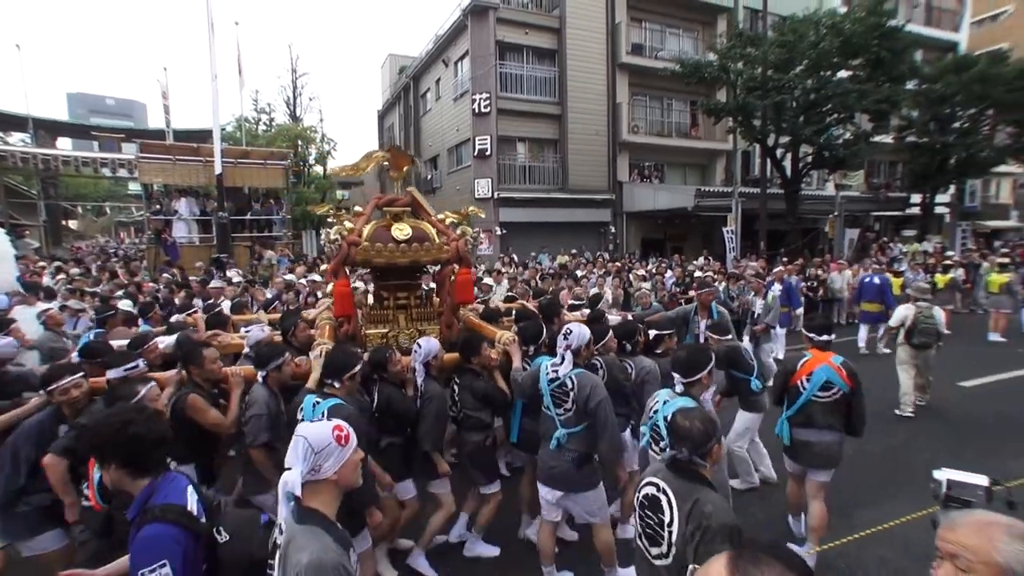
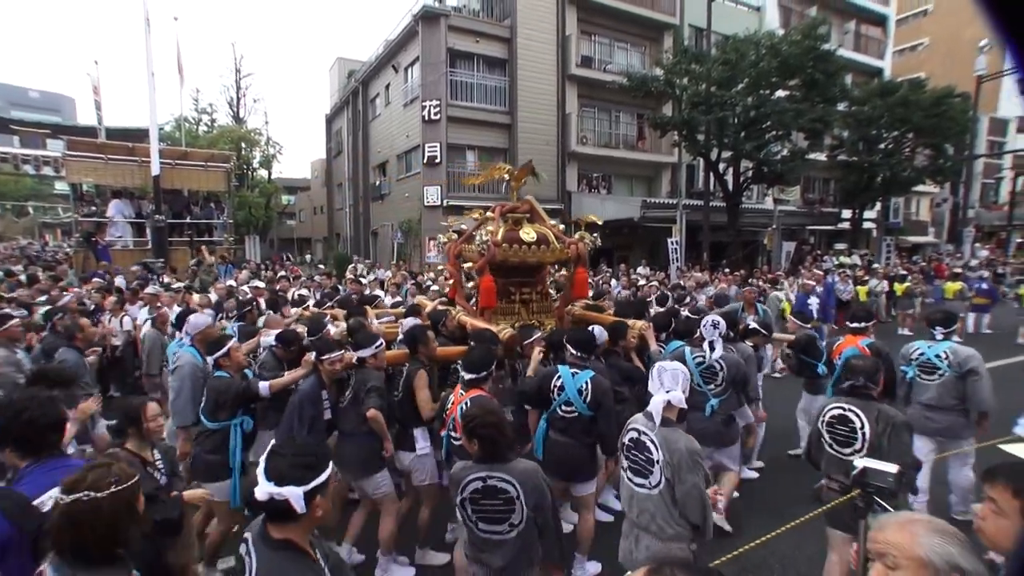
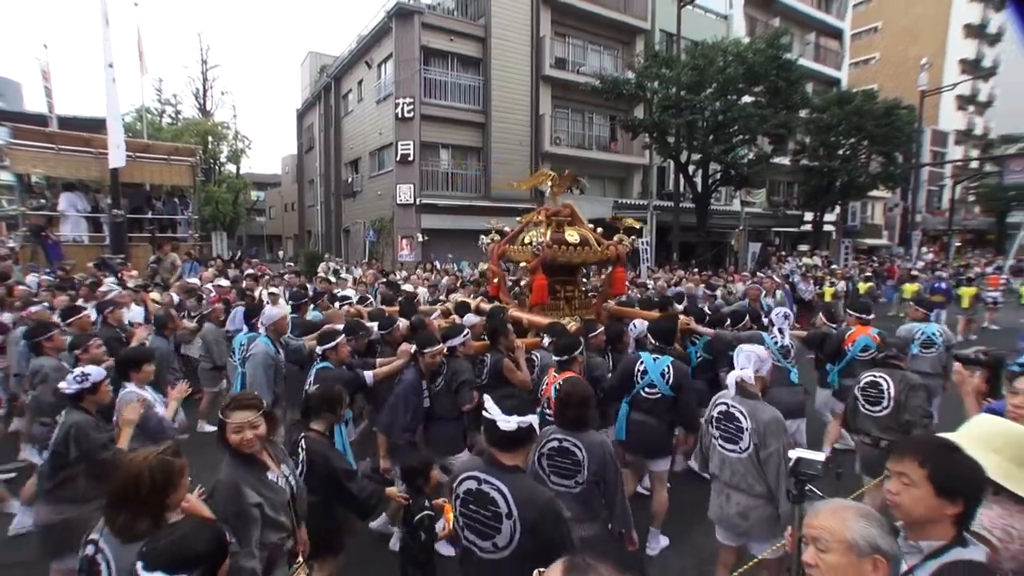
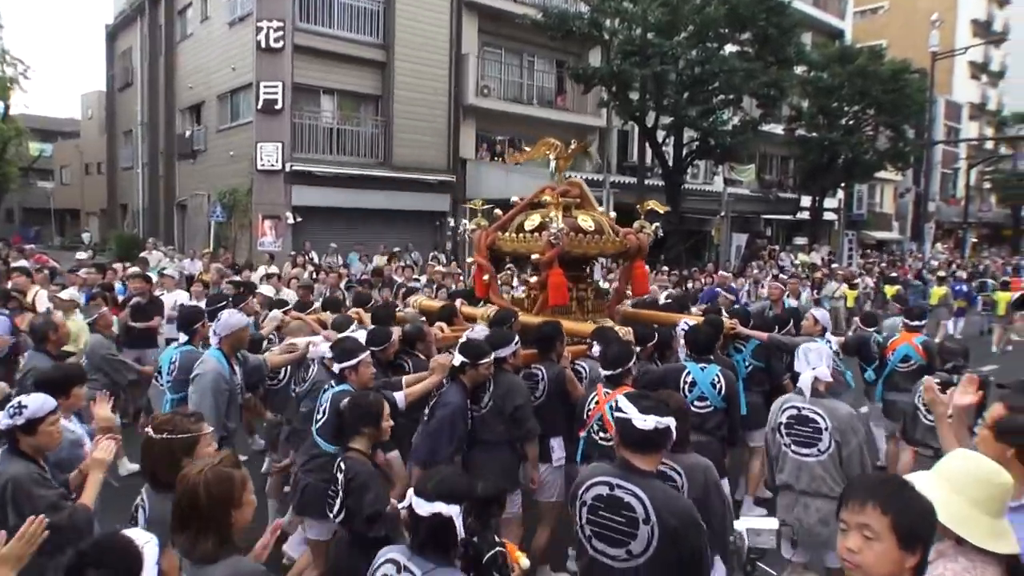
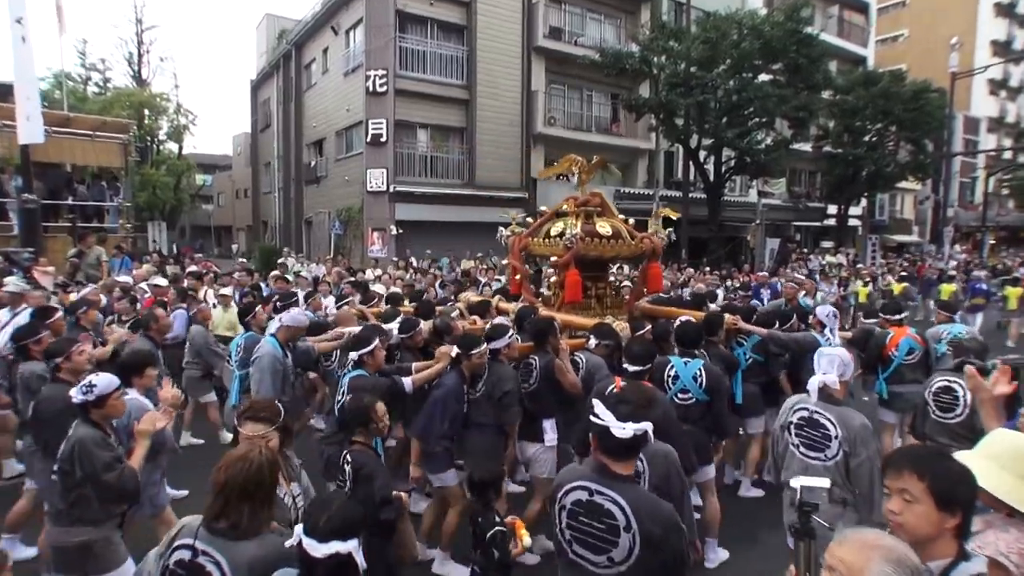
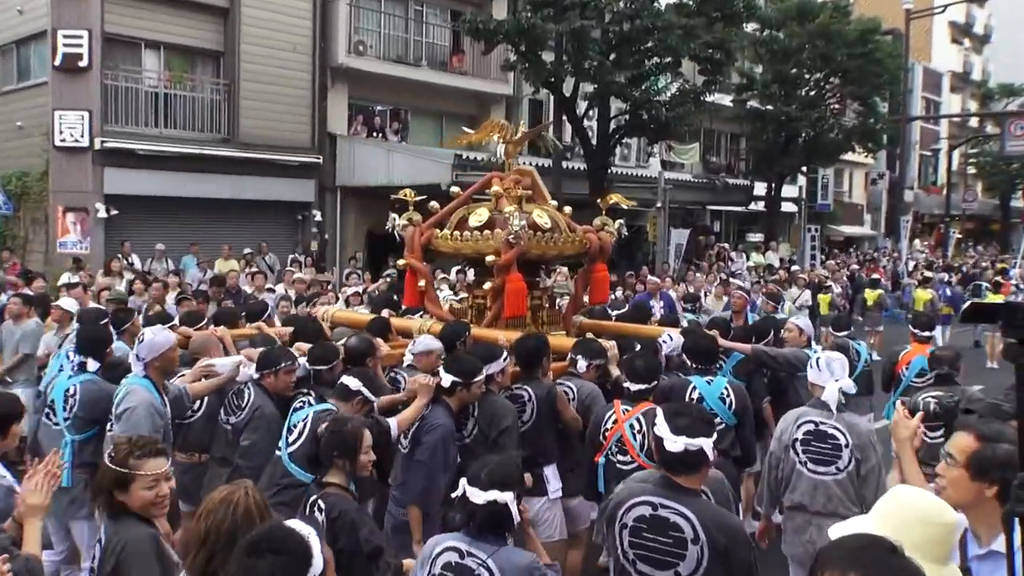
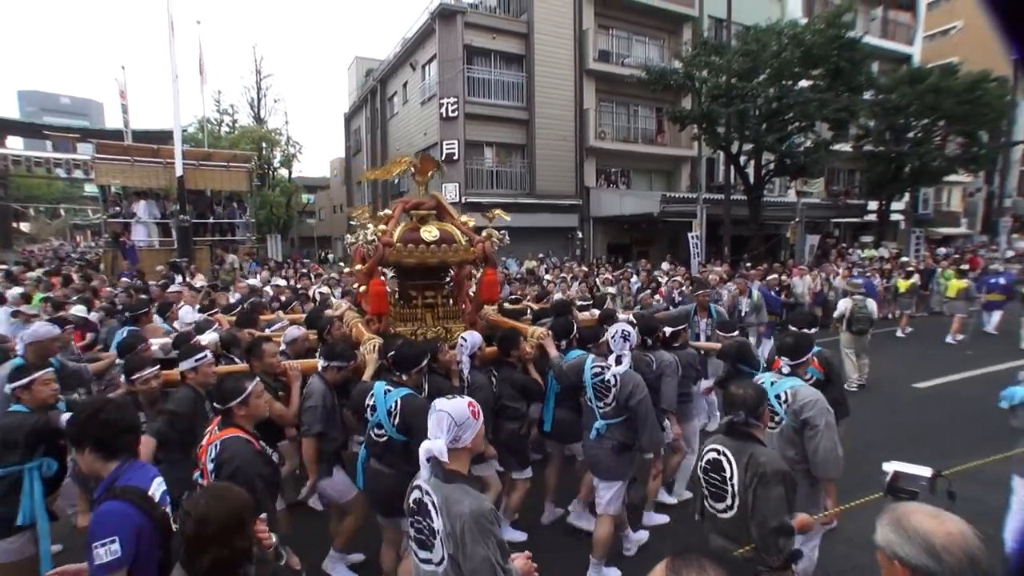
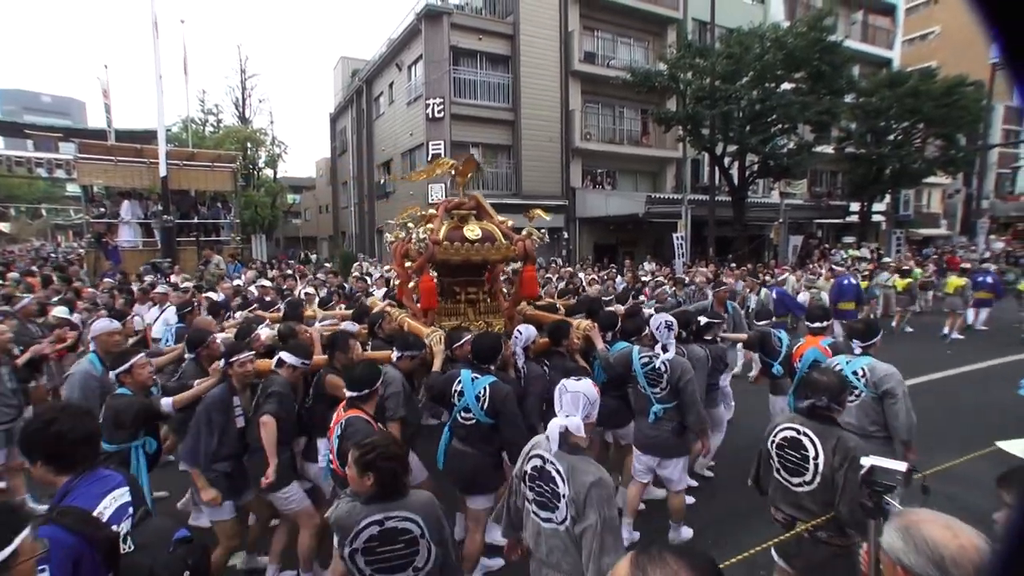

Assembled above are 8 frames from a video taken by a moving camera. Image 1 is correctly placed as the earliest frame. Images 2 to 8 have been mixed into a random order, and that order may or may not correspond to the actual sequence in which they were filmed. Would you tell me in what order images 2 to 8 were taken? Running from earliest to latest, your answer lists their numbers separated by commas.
7, 8, 2, 3, 5, 4, 6
